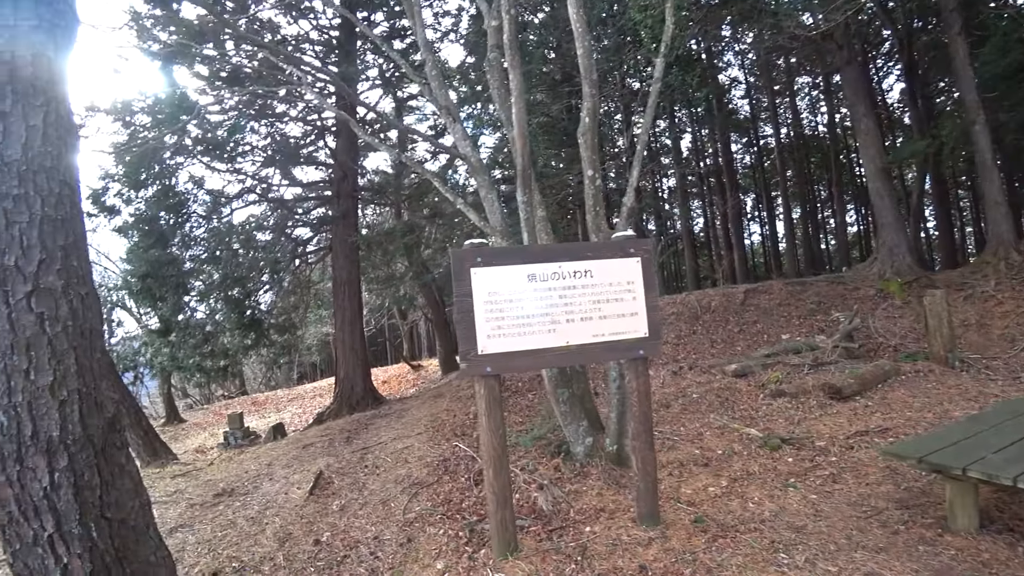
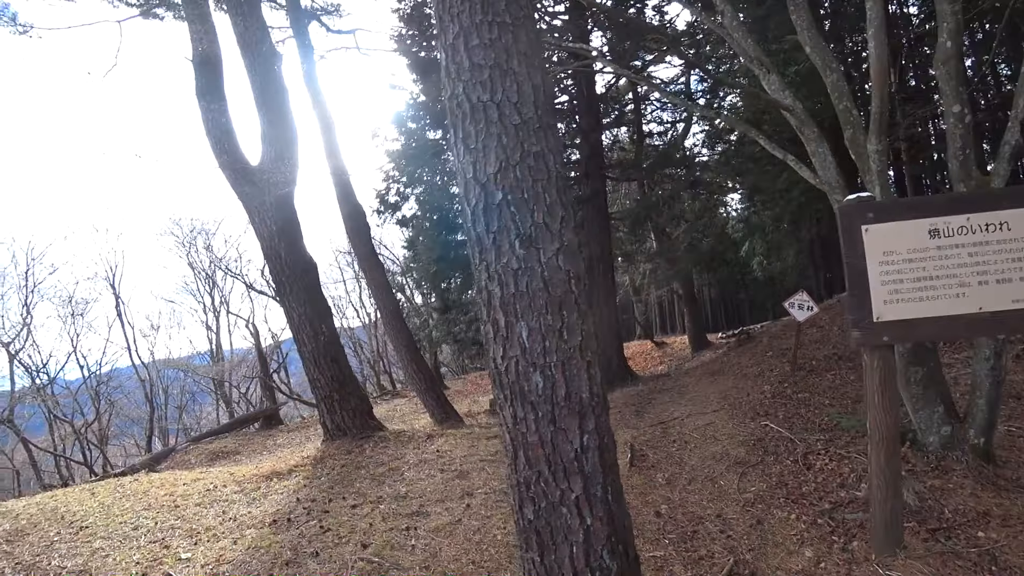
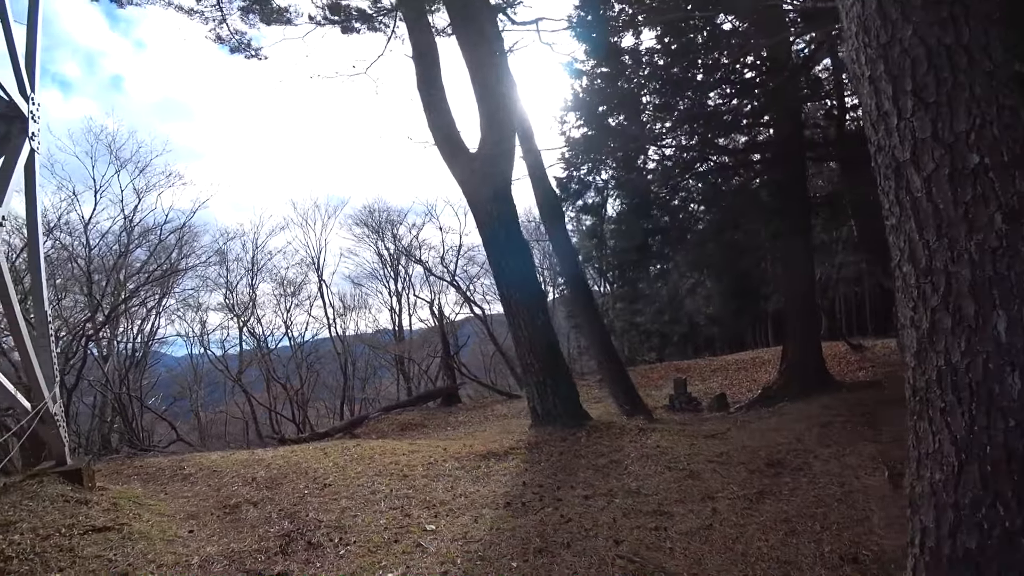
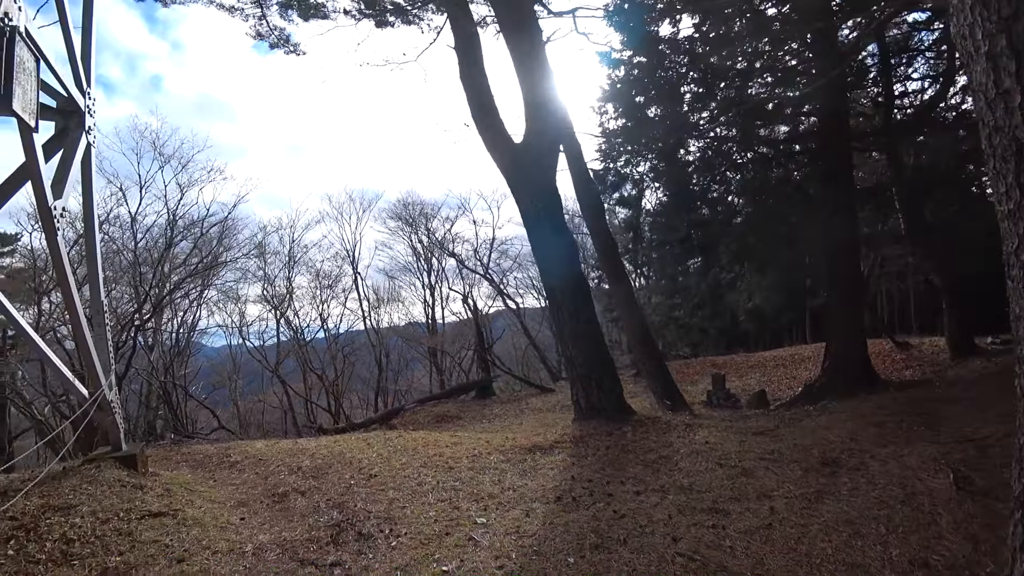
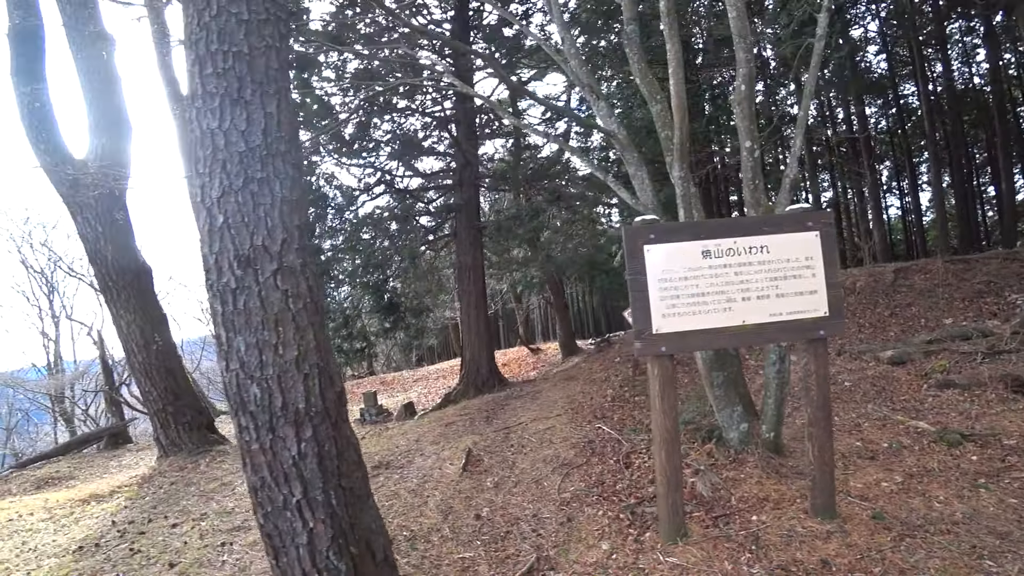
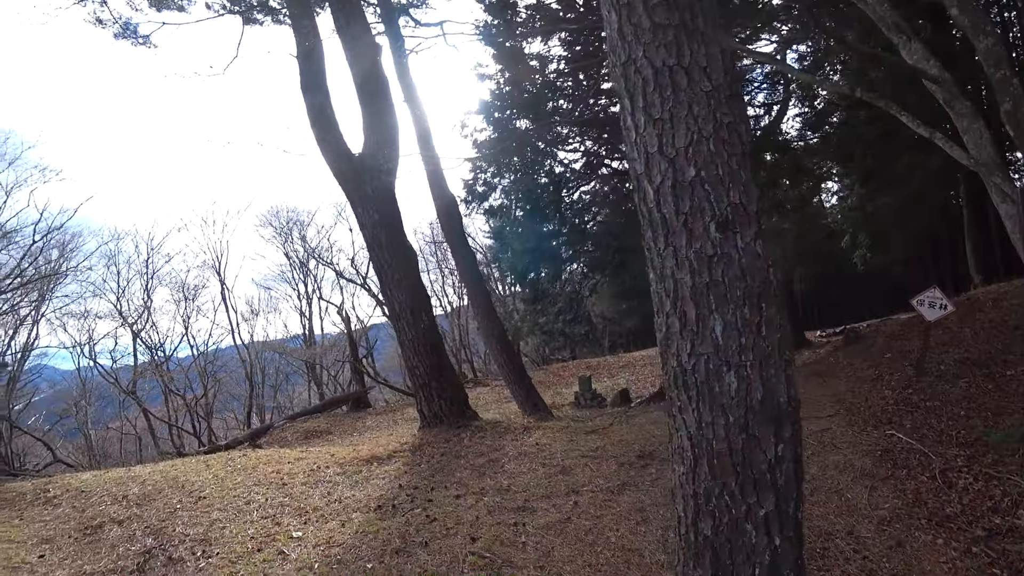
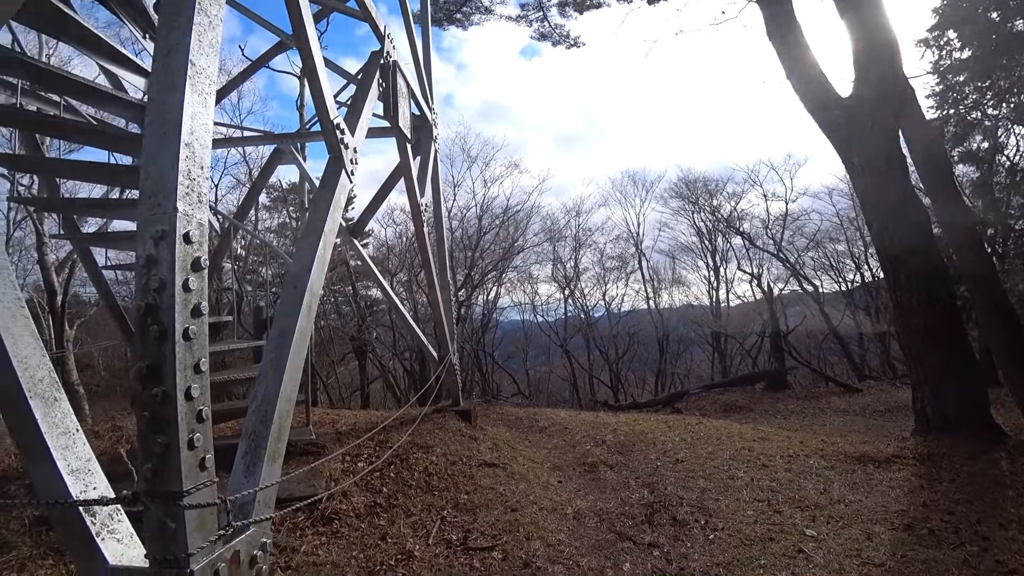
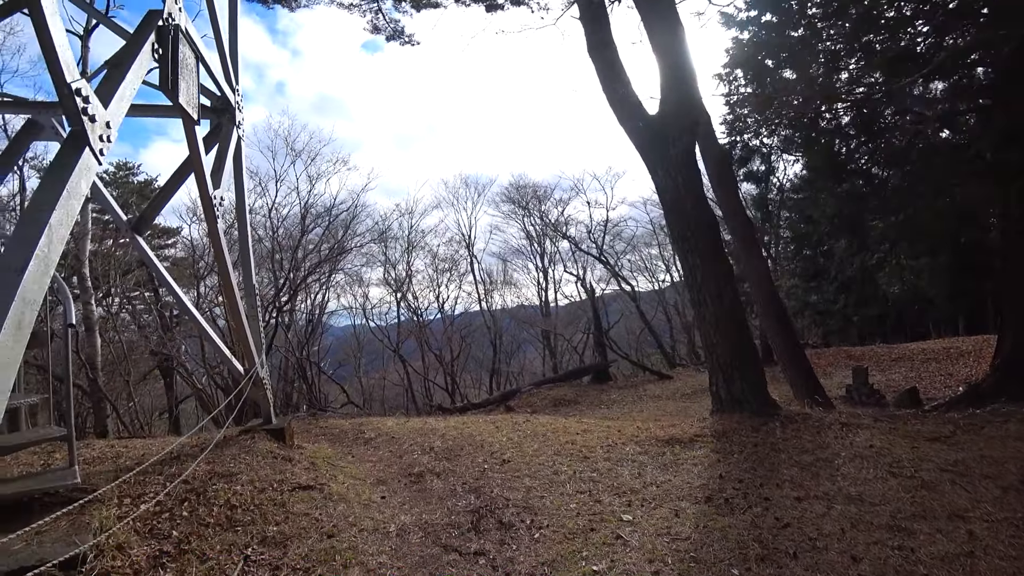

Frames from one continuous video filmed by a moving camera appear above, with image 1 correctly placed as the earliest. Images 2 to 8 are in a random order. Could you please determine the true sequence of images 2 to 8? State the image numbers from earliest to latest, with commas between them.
5, 2, 6, 3, 4, 8, 7
